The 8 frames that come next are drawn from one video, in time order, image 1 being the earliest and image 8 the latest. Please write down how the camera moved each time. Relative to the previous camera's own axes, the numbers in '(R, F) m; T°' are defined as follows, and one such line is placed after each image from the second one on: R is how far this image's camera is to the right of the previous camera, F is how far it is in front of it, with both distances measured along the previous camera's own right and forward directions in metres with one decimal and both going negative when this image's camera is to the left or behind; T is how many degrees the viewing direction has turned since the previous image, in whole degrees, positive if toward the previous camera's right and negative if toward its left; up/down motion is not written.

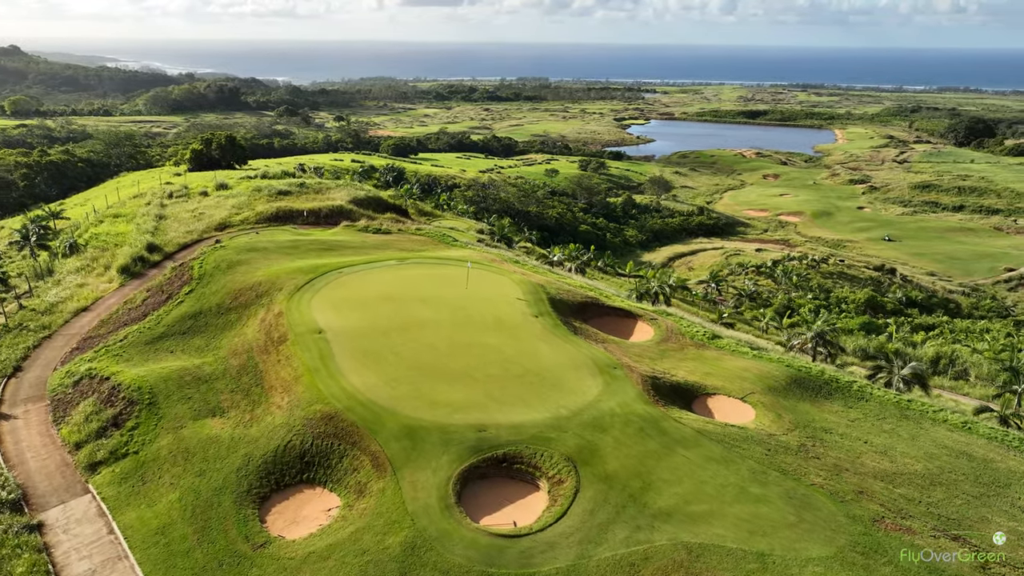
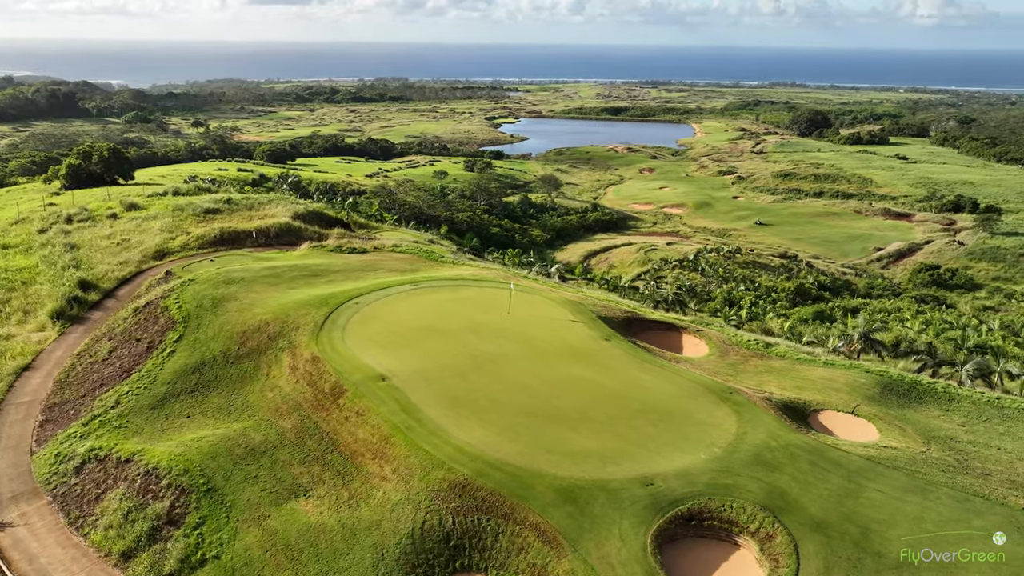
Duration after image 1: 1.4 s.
(-5.4, +2.6) m; +10°
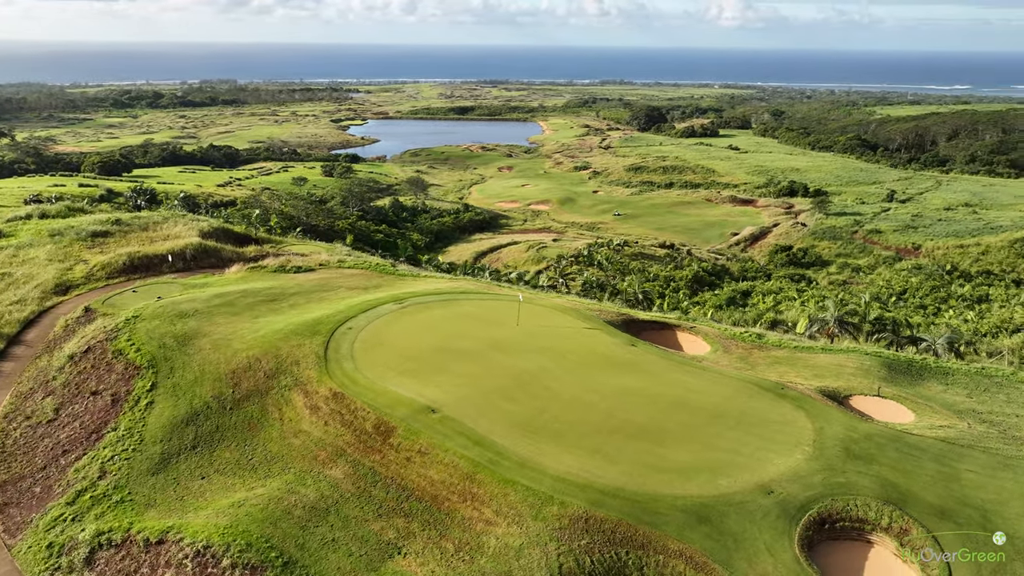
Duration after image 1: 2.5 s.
(-4.5, +1.5) m; +12°
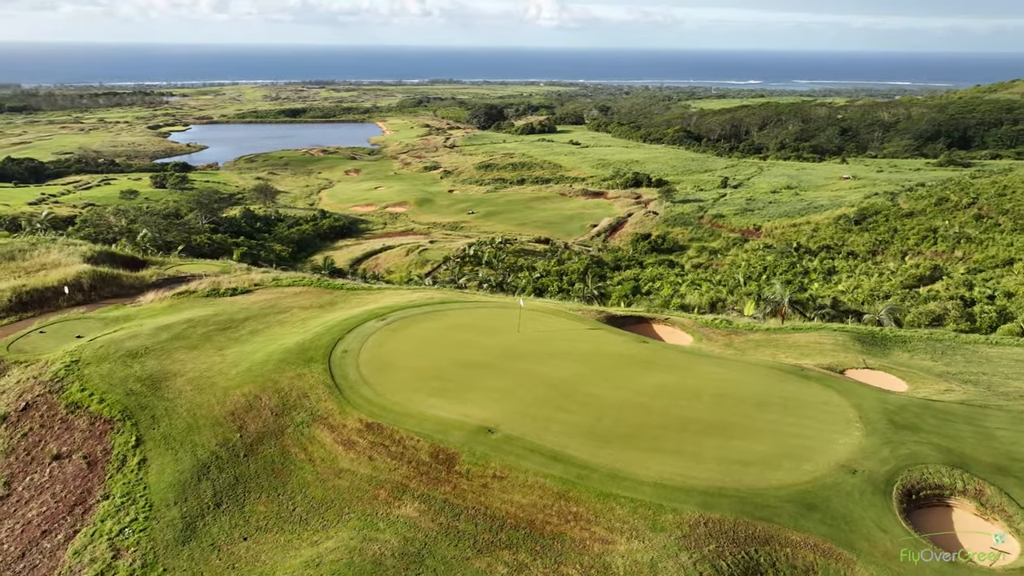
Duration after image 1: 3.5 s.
(-4.4, +1.2) m; +12°
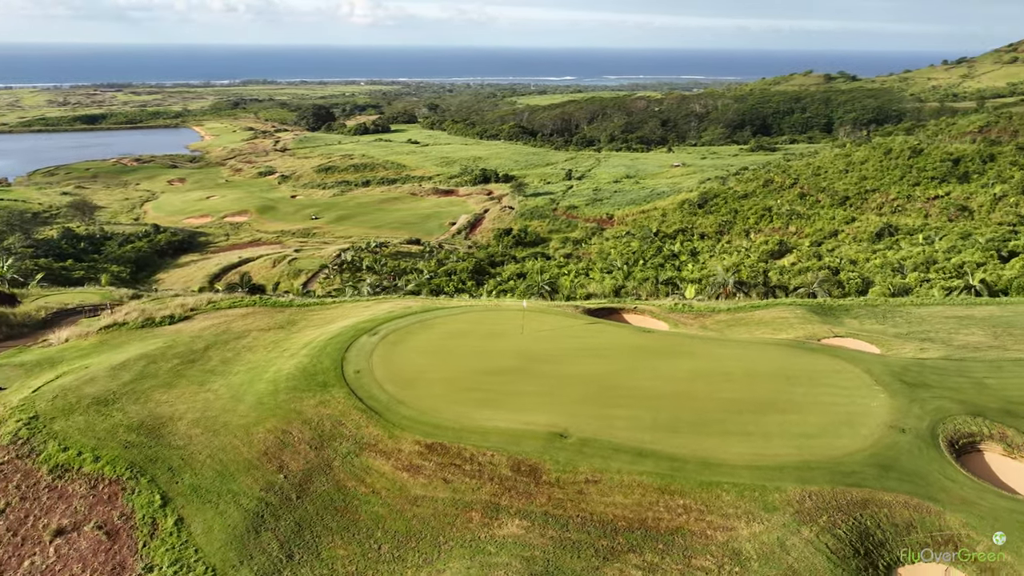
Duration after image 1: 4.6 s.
(-4.6, +1.0) m; +13°
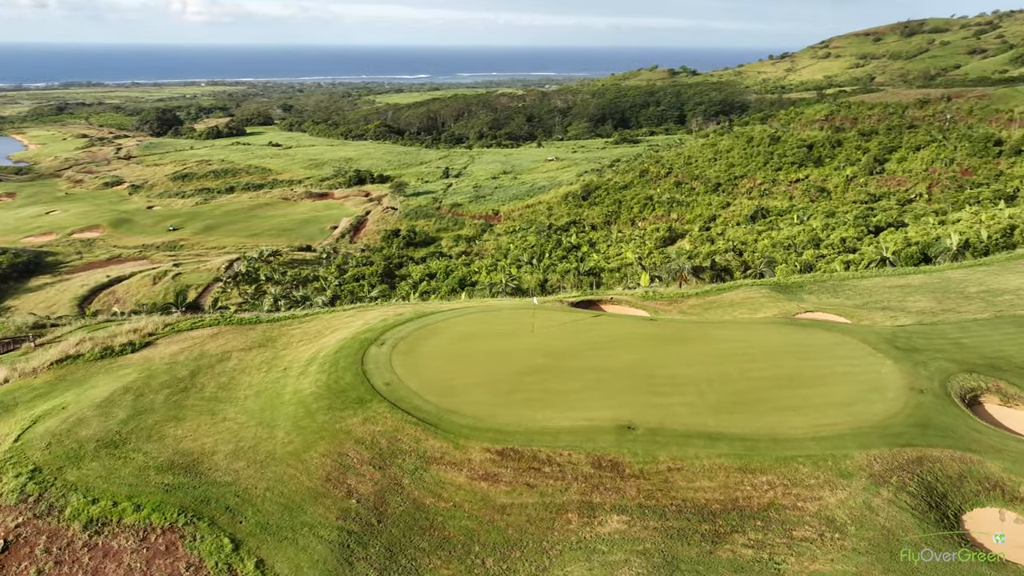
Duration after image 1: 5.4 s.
(-3.9, +0.6) m; +11°
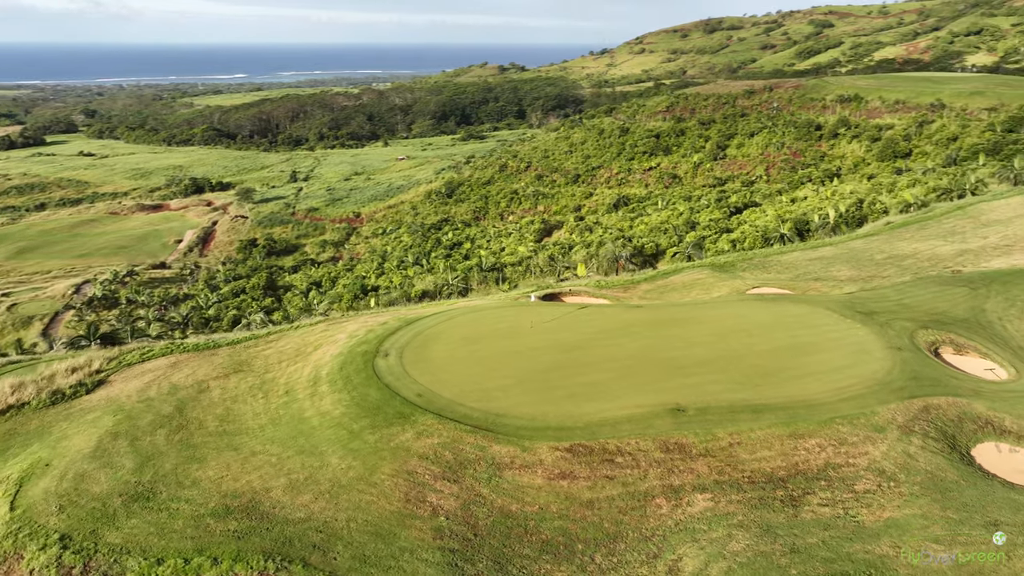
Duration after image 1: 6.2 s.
(-4.2, +0.6) m; +12°
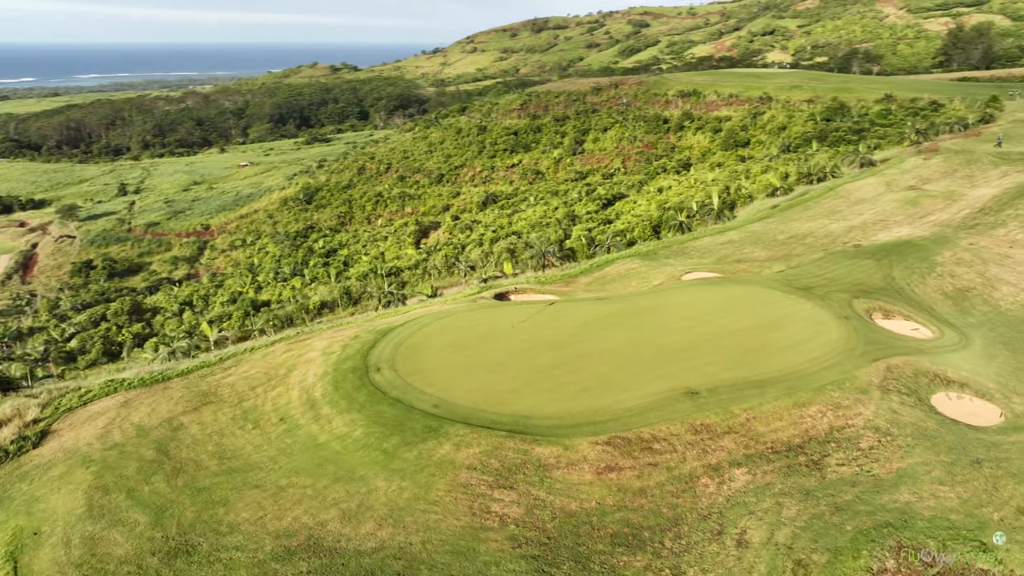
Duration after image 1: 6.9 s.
(-3.7, +0.5) m; +12°
